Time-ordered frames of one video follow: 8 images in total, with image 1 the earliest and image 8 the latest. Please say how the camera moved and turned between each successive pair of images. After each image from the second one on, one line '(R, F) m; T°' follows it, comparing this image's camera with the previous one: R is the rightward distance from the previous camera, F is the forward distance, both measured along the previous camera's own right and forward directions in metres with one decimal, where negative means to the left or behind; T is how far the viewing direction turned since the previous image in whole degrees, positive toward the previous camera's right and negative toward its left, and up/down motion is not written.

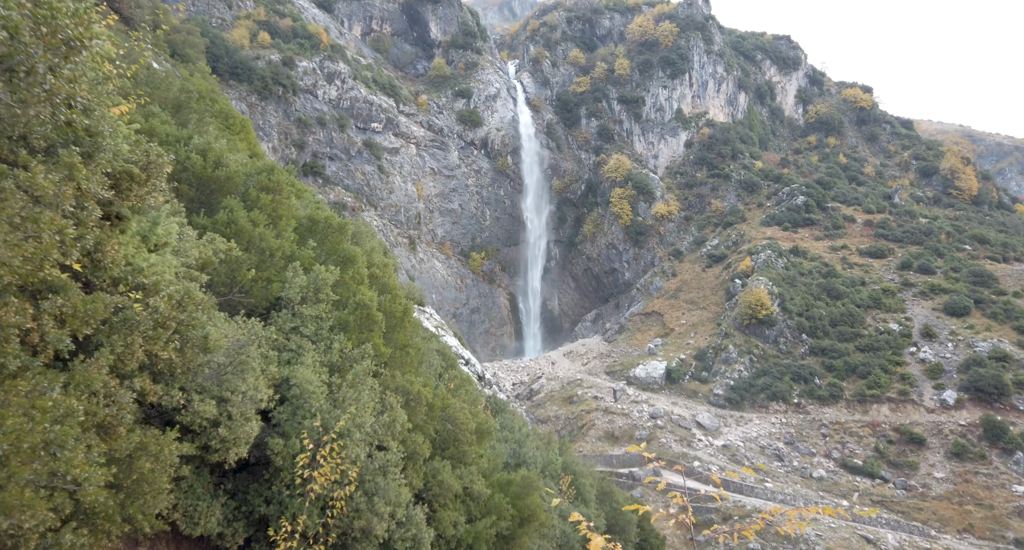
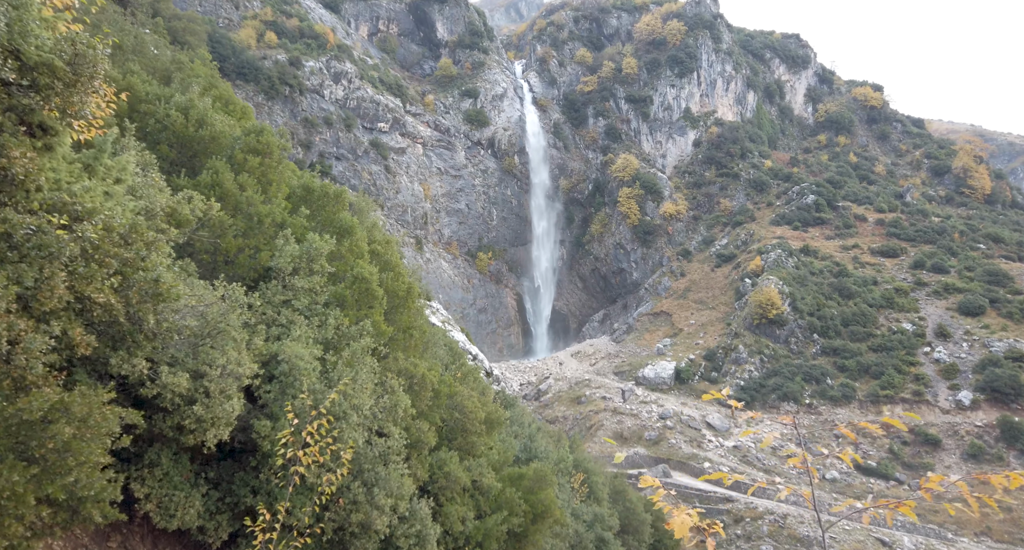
(0.0, +0.5) m; -1°
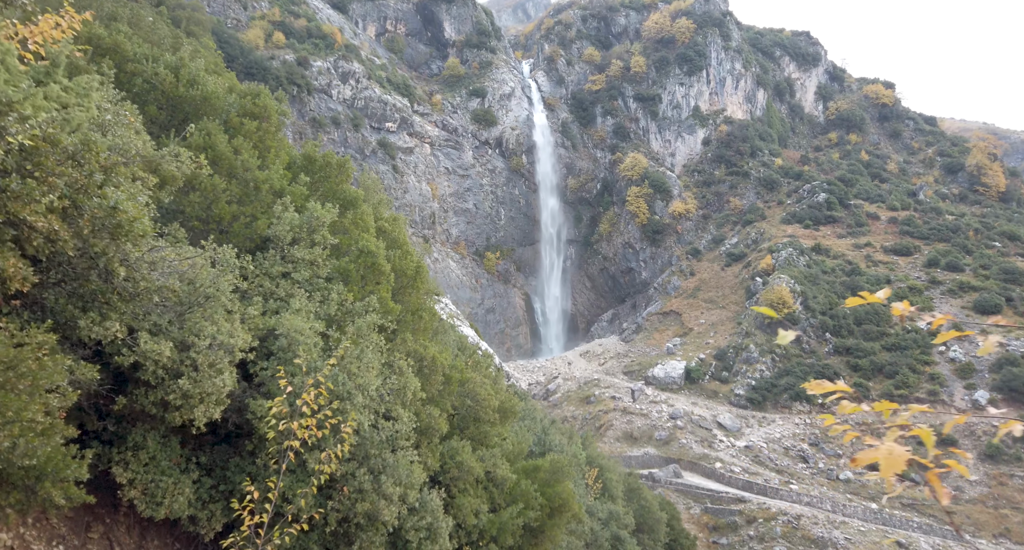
(-0.1, +0.4) m; -1°
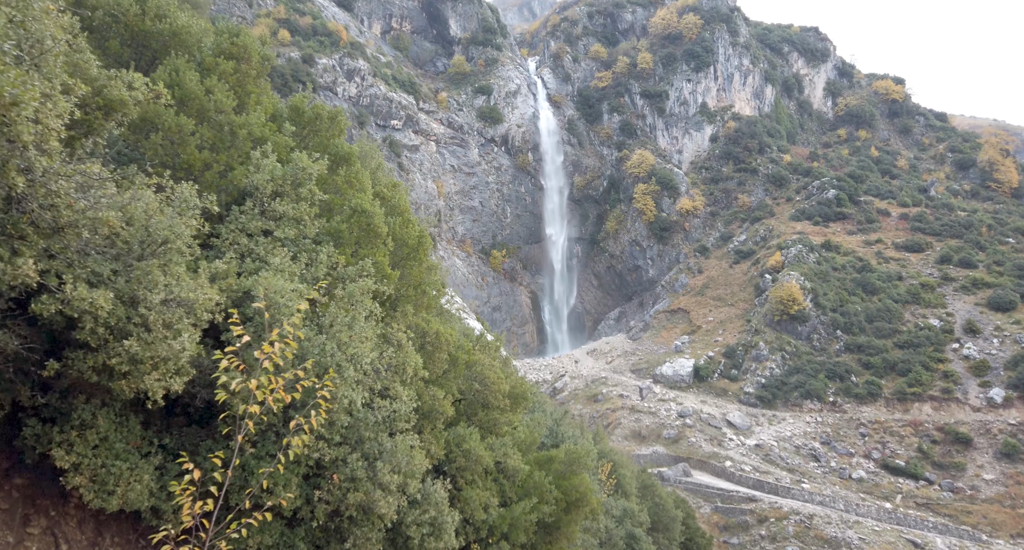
(0.0, +0.5) m; -1°
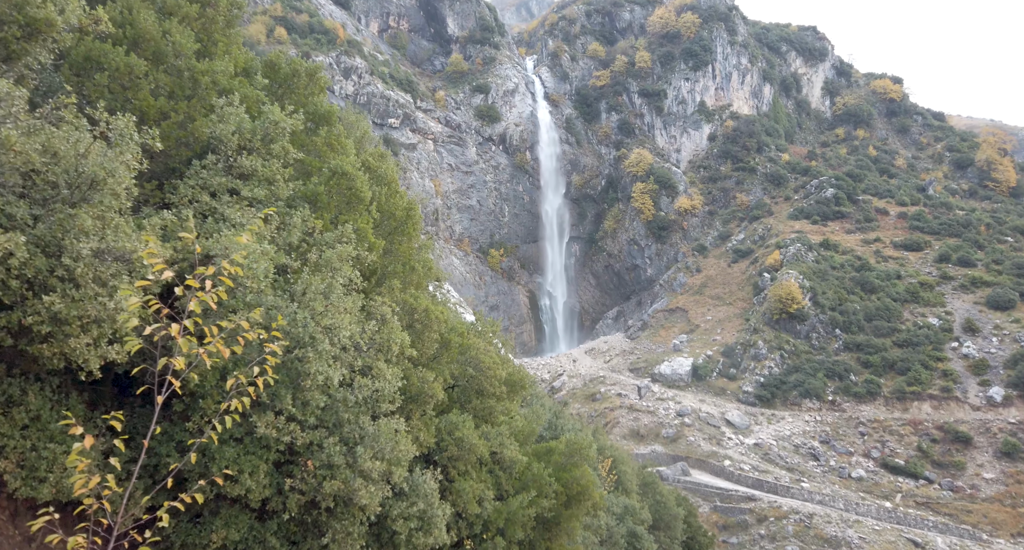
(0.0, +0.3) m; 0°
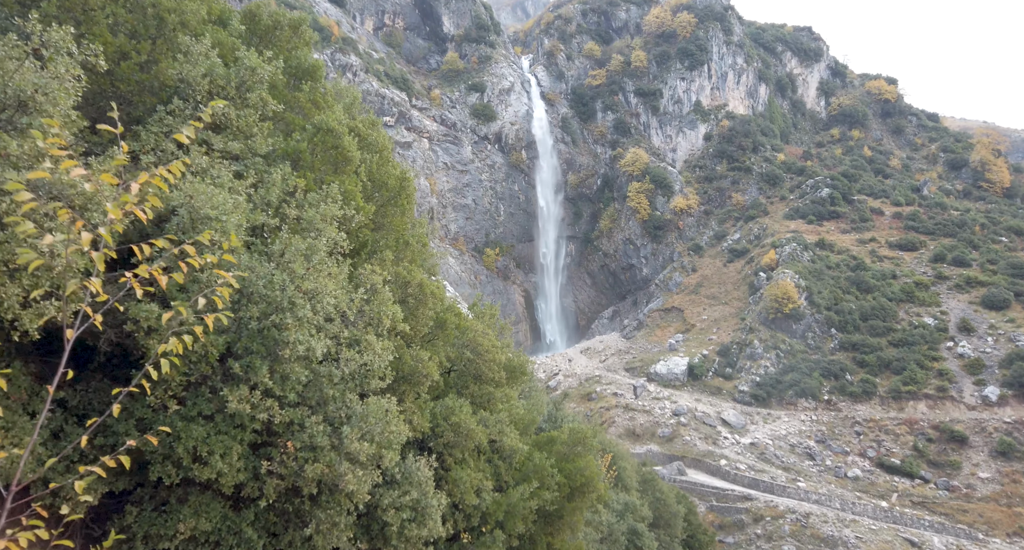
(0.0, +0.2) m; 0°
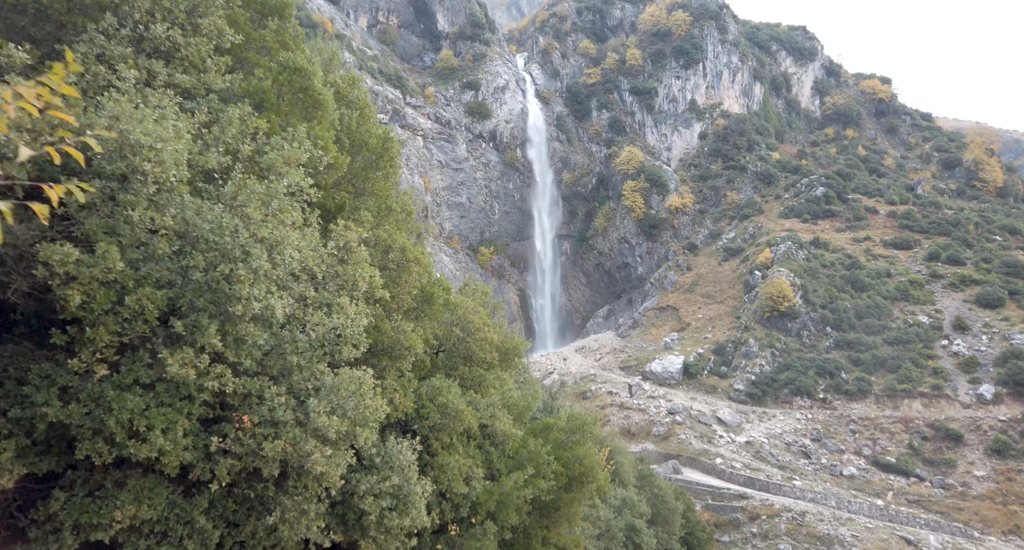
(0.0, +0.3) m; 0°
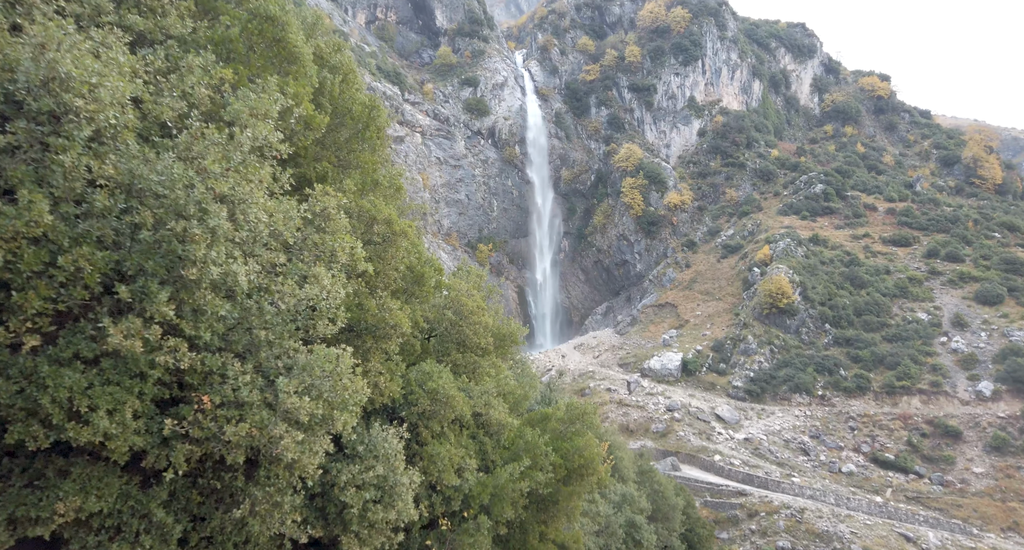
(0.0, +0.1) m; 0°
